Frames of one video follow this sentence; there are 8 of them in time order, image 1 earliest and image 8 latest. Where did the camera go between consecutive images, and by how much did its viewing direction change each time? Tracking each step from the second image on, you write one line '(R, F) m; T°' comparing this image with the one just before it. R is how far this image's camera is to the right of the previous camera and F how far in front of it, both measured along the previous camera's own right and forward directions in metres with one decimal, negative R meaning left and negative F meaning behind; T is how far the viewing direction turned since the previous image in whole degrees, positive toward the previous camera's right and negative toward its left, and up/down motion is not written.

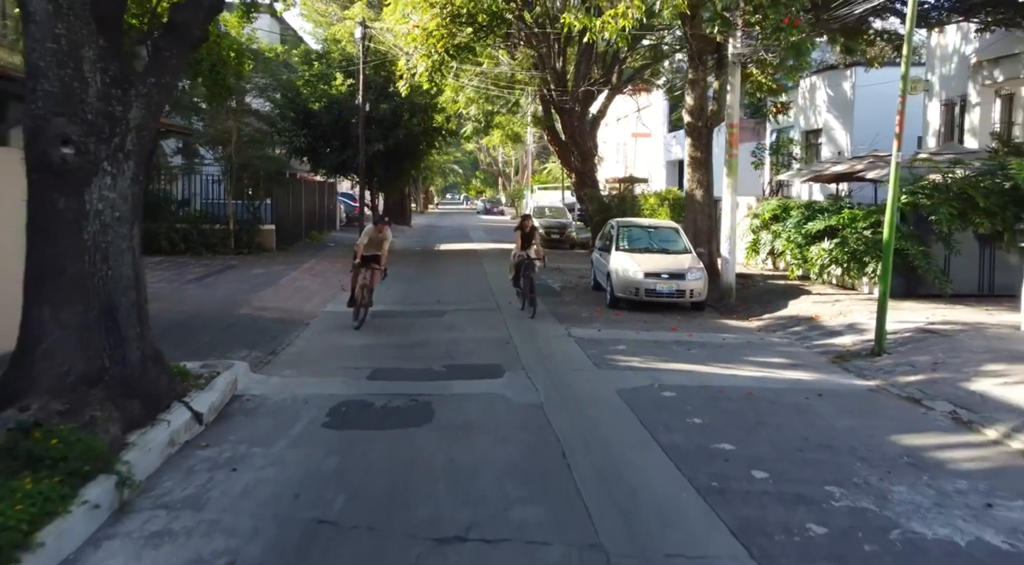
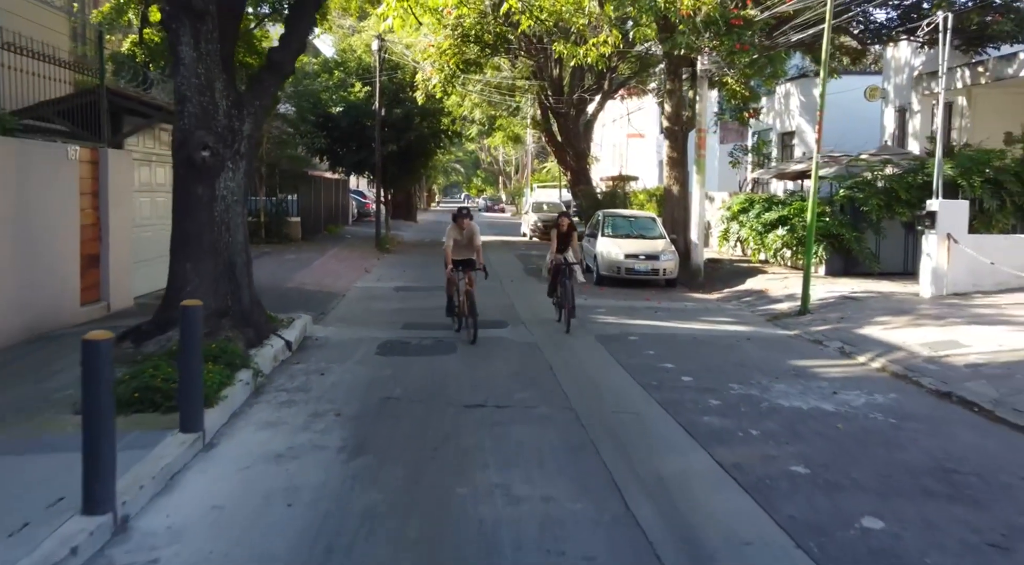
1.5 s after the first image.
(0.0, -2.9) m; 0°
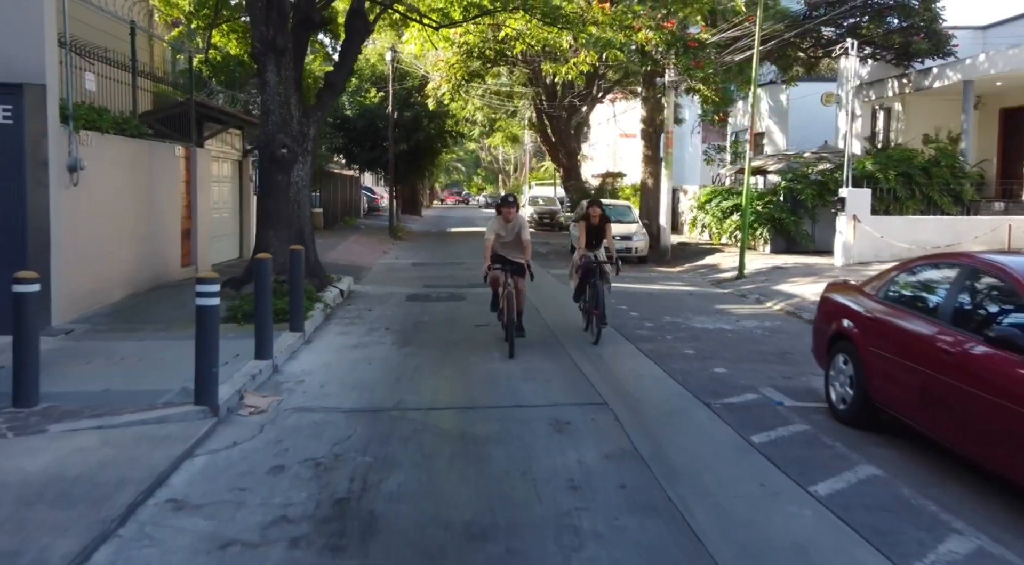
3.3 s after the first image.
(+0.1, -3.5) m; 0°
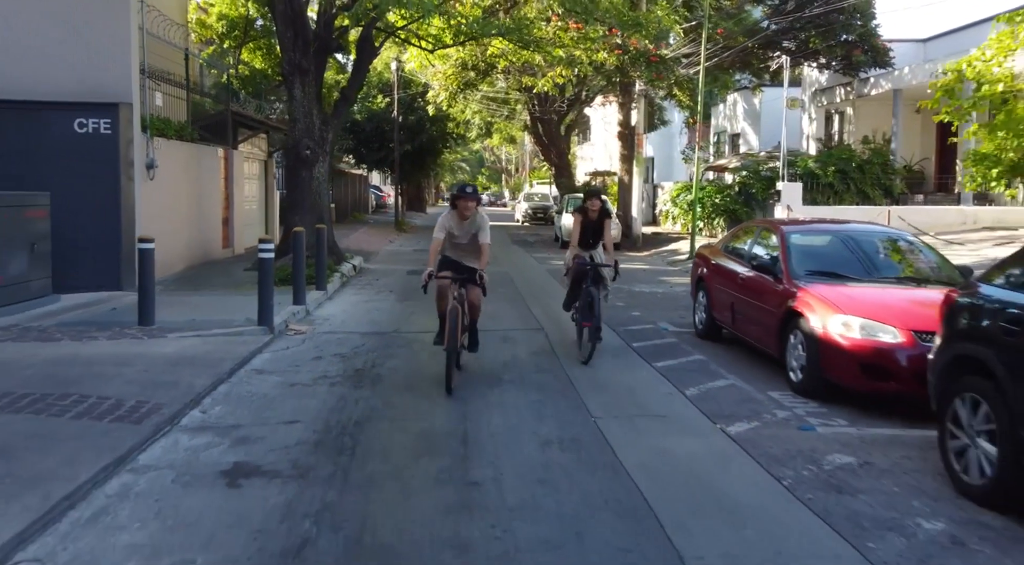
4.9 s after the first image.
(+0.5, -3.0) m; -1°
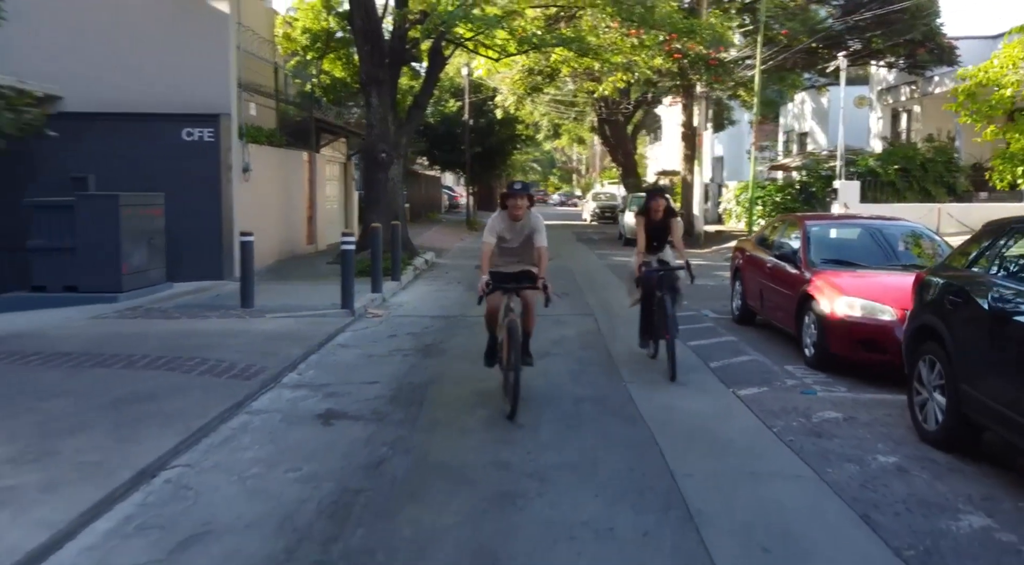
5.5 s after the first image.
(+0.2, -1.1) m; -5°
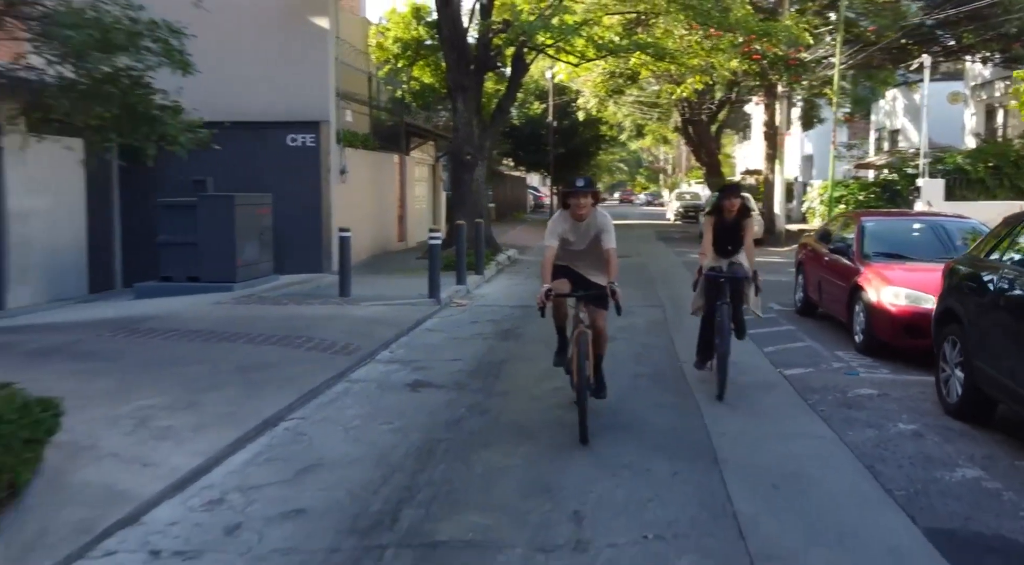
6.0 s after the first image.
(+0.2, -0.9) m; -6°
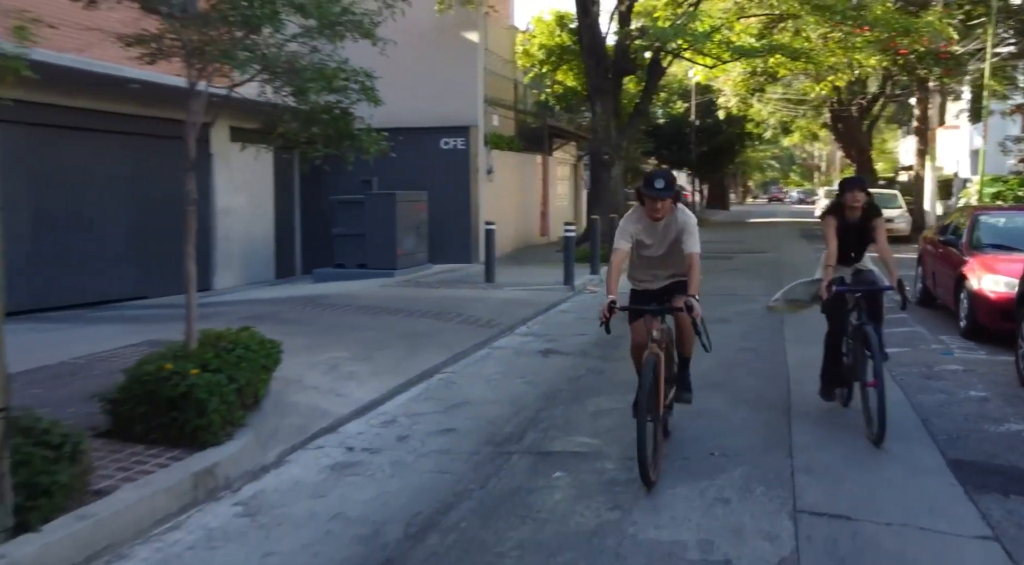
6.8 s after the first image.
(+0.3, -1.2) m; -10°
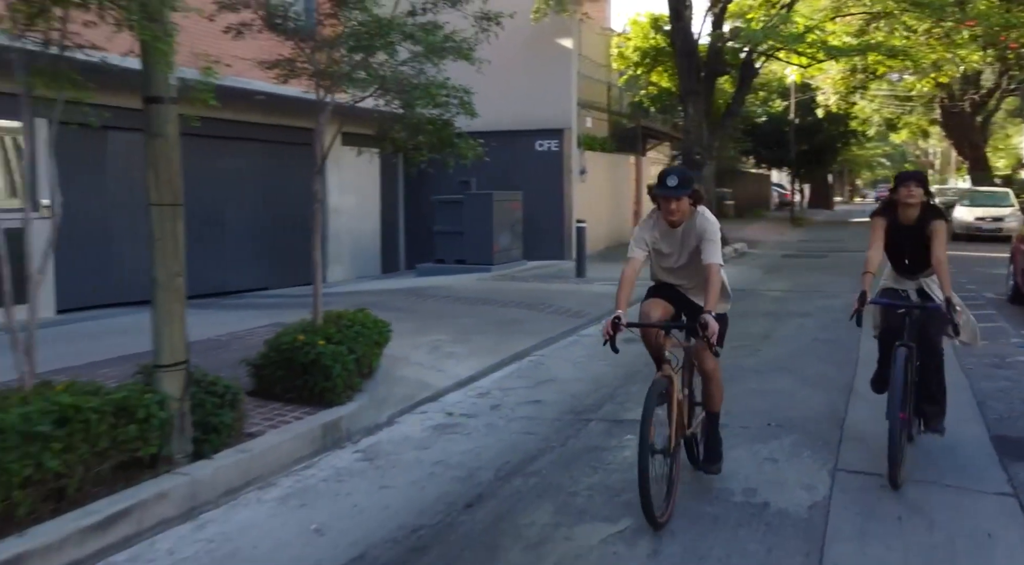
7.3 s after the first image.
(+0.1, -0.7) m; -7°
